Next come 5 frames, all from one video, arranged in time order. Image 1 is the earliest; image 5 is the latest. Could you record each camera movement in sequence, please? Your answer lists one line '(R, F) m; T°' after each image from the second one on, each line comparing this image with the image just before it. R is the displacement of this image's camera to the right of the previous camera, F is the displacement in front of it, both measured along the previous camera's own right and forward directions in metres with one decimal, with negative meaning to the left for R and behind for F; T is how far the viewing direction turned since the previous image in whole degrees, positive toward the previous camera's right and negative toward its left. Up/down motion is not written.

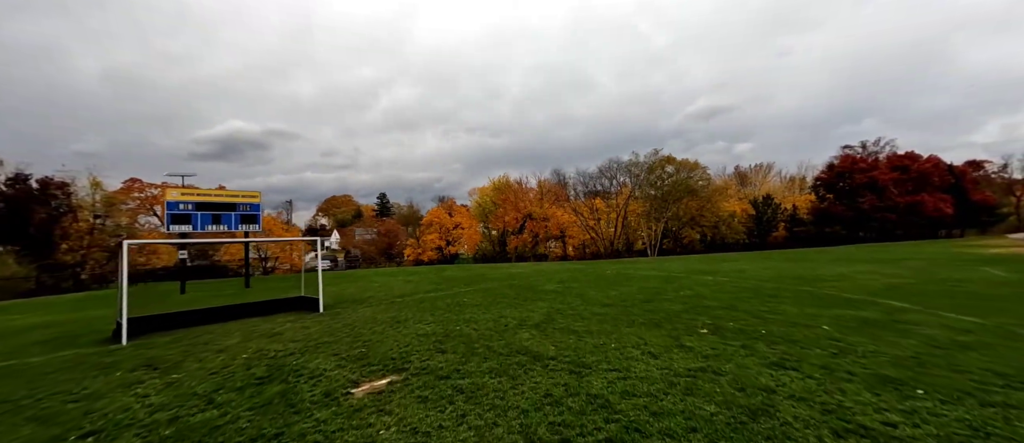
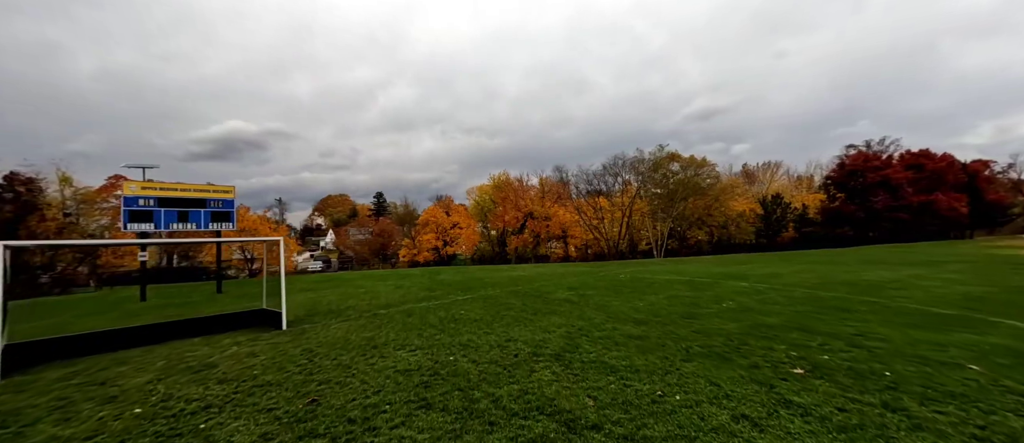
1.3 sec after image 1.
(-0.2, +1.7) m; 0°
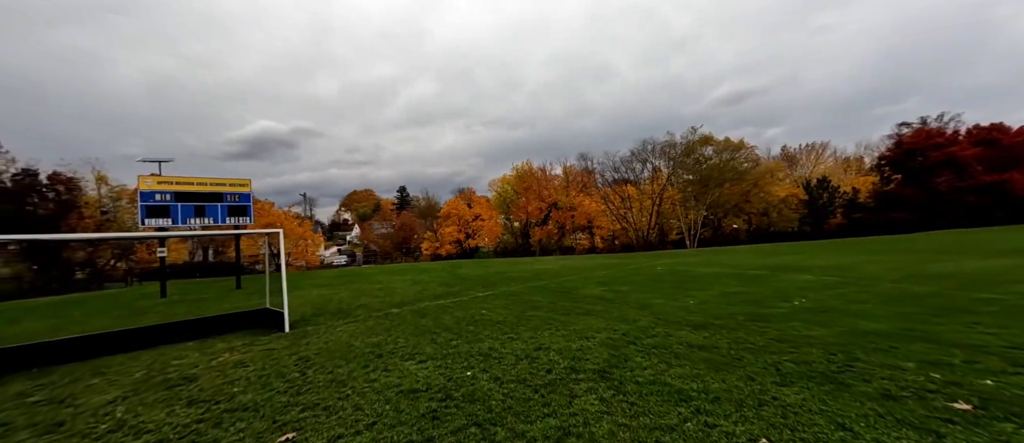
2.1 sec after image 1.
(-0.1, +1.1) m; -3°
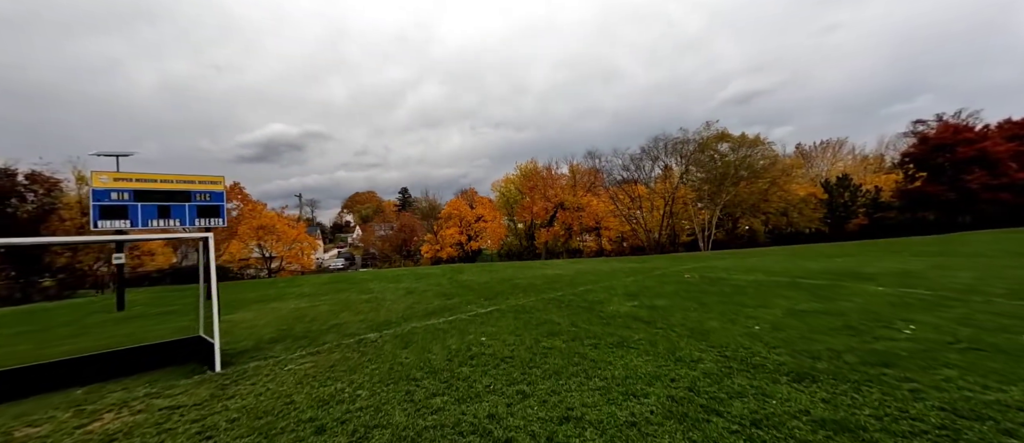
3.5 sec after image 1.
(-0.1, +1.8) m; -1°
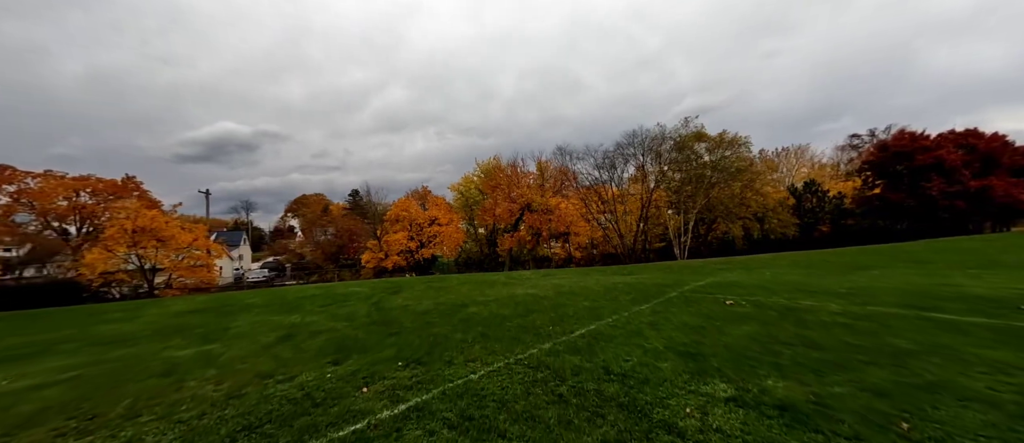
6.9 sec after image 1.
(+0.2, +4.9) m; +6°
